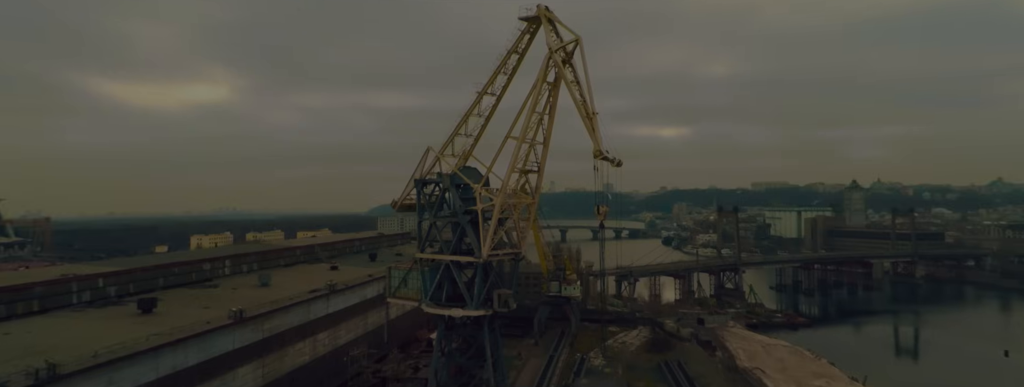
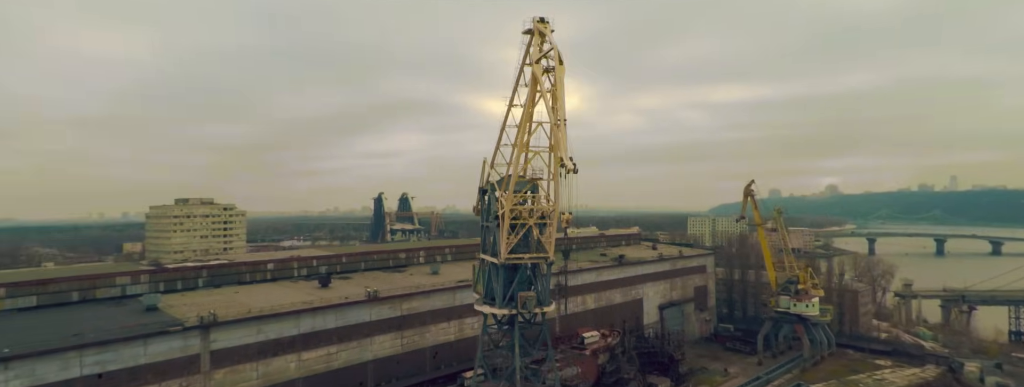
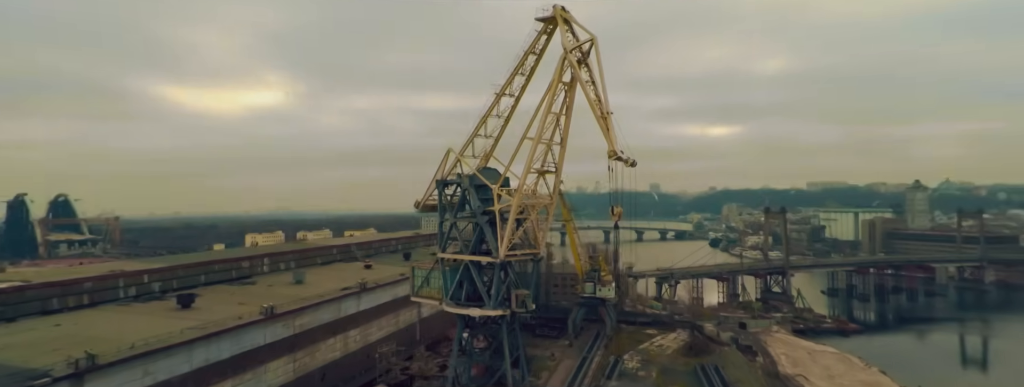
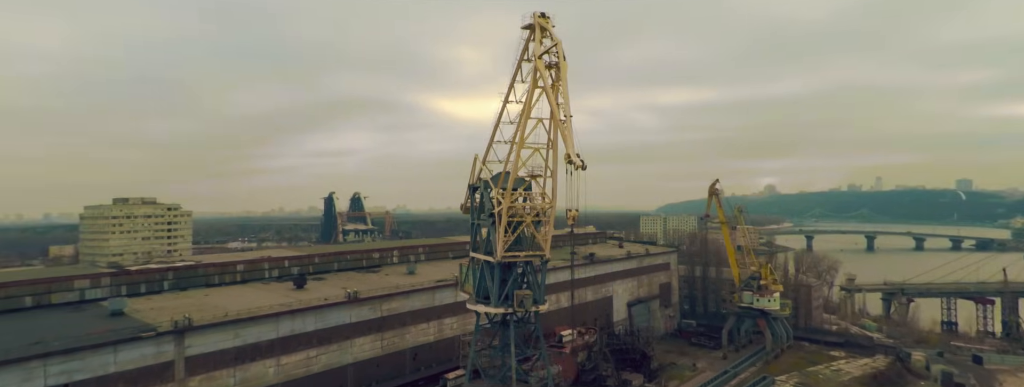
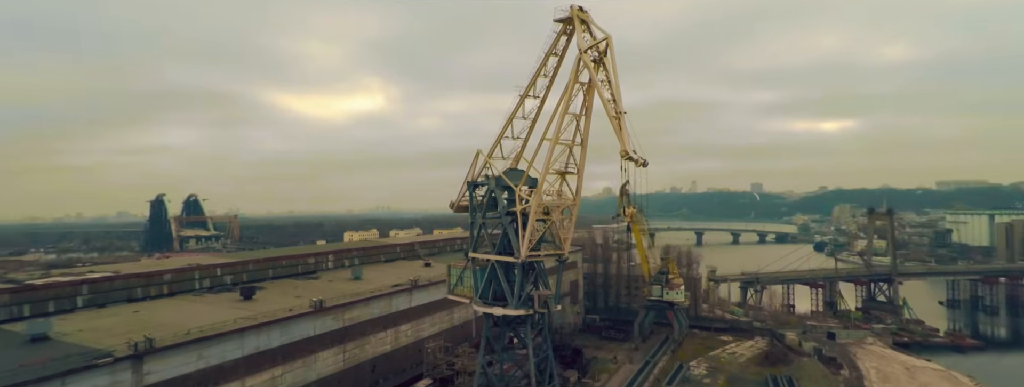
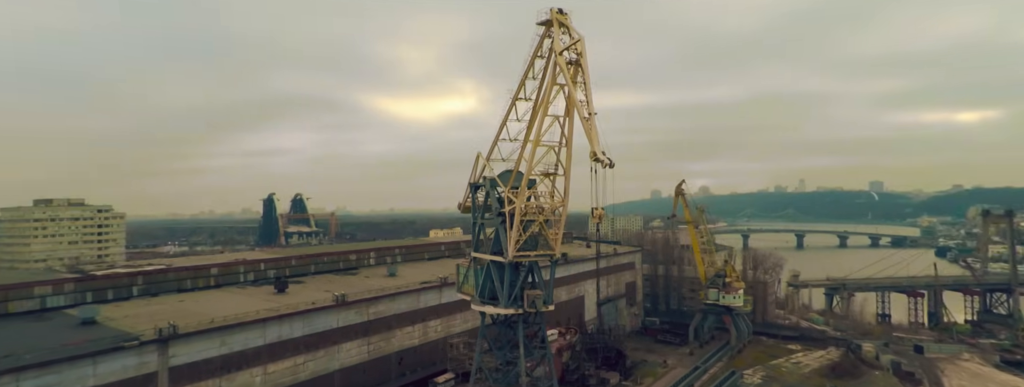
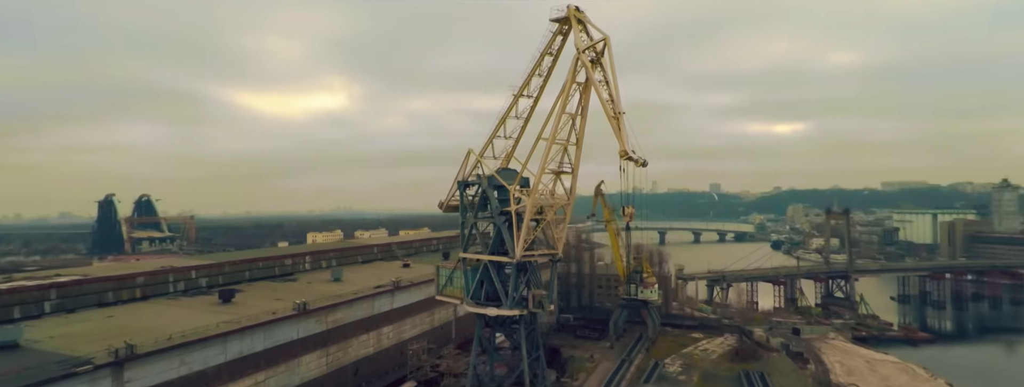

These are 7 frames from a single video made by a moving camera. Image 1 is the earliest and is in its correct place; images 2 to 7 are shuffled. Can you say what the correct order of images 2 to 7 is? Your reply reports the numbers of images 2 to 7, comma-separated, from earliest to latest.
3, 7, 5, 6, 4, 2
